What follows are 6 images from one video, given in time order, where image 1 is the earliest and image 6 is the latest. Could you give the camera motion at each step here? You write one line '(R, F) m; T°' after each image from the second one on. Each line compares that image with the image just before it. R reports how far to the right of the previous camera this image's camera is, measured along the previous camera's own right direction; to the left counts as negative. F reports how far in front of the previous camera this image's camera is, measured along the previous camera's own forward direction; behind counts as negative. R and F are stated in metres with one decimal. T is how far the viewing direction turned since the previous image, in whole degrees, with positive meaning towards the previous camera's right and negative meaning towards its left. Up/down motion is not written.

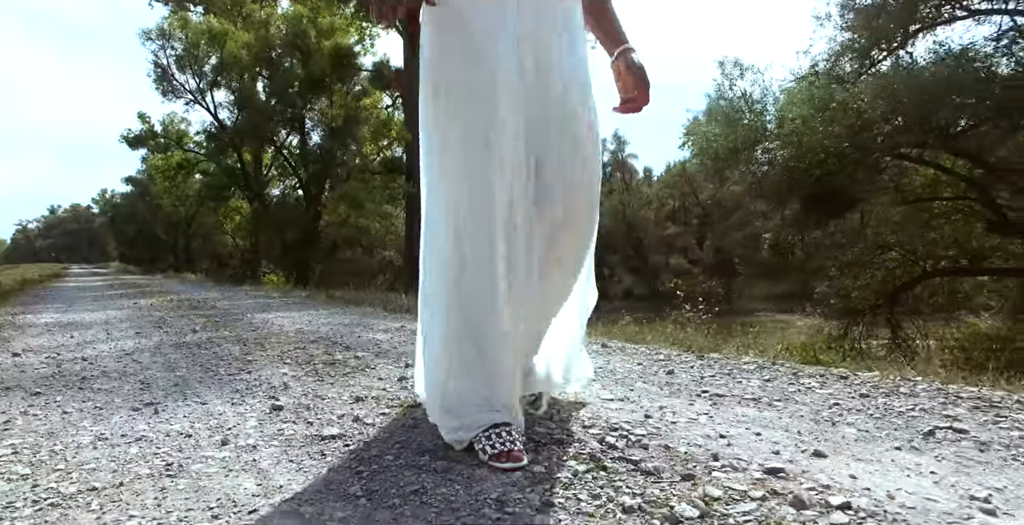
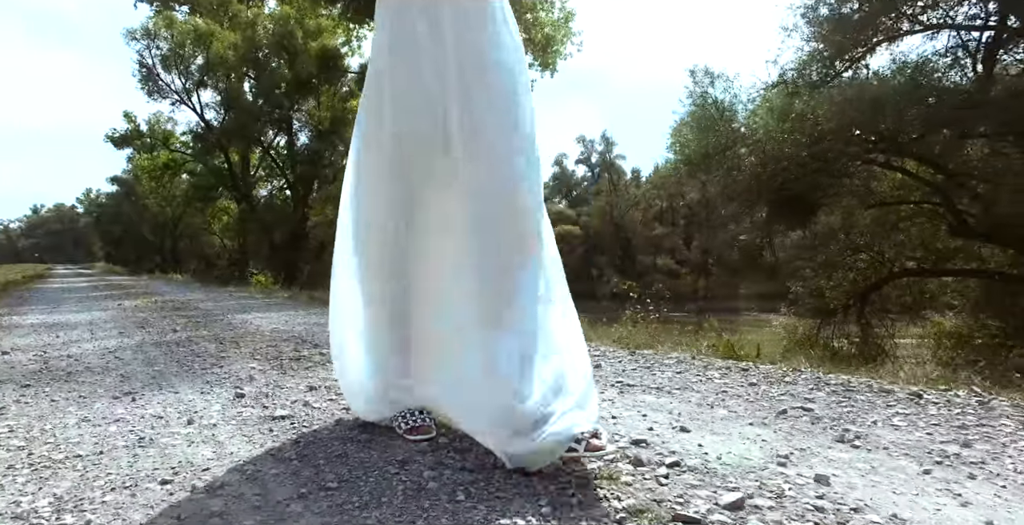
(+0.2, -0.3) m; +1°
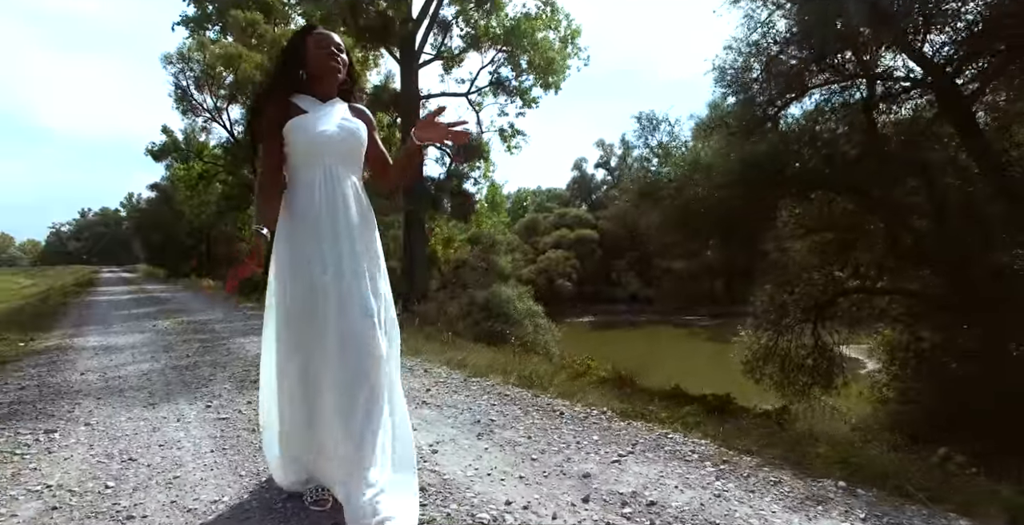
(+1.2, -1.6) m; -3°
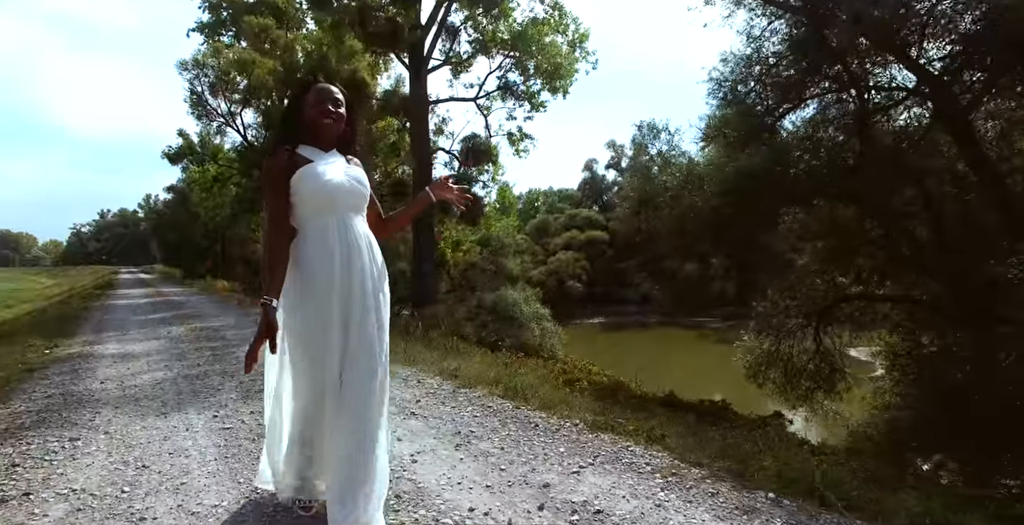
(+0.2, -0.3) m; -1°
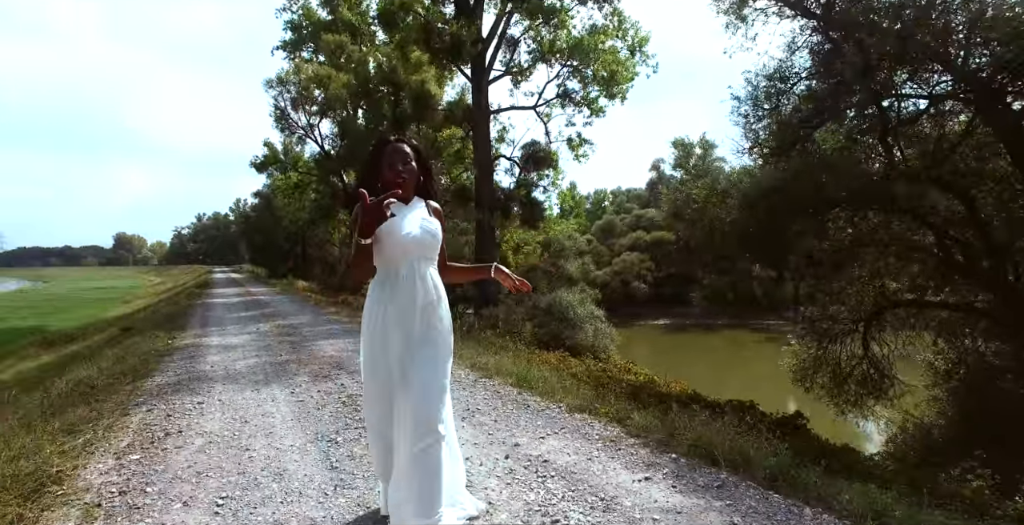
(+0.6, -1.0) m; -7°
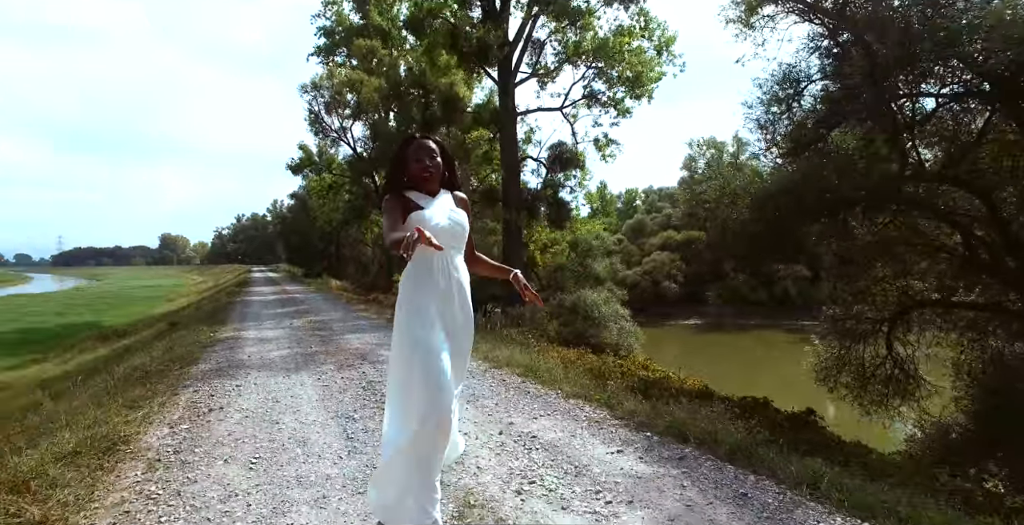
(+0.3, -0.5) m; -3°
